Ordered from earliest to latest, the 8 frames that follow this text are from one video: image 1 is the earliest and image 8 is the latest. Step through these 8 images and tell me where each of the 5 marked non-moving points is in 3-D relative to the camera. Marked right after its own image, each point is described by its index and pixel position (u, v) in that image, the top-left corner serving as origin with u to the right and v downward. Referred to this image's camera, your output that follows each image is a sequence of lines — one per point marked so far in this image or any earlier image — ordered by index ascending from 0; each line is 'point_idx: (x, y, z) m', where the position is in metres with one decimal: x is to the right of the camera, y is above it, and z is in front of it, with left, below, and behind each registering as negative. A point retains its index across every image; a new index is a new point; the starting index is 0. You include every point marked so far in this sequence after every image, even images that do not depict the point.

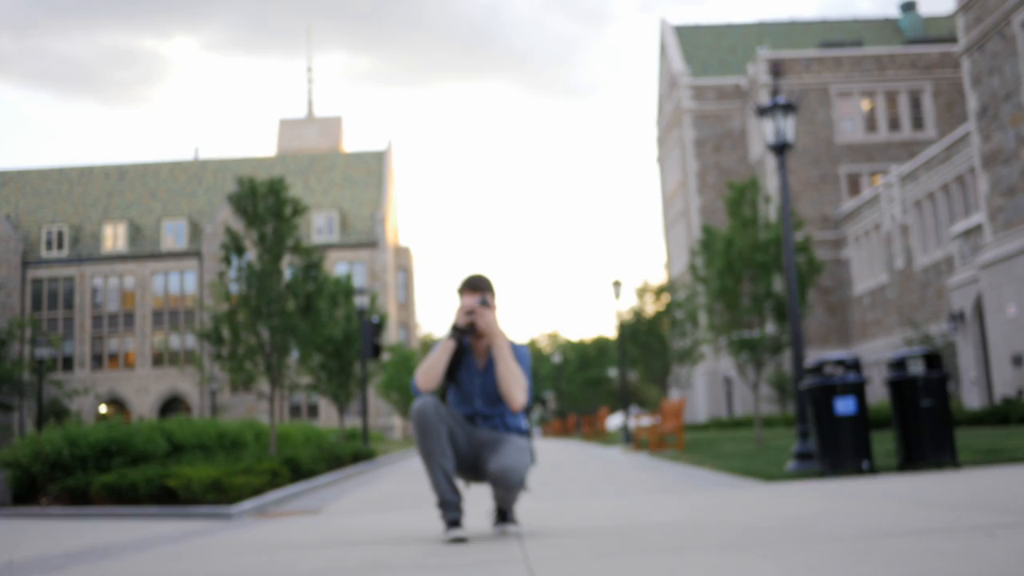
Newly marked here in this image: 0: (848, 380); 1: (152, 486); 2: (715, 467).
0: (+3.4, -0.9, +10.6) m
1: (-4.0, -2.2, +11.9) m
2: (+2.5, -2.2, +13.5) m
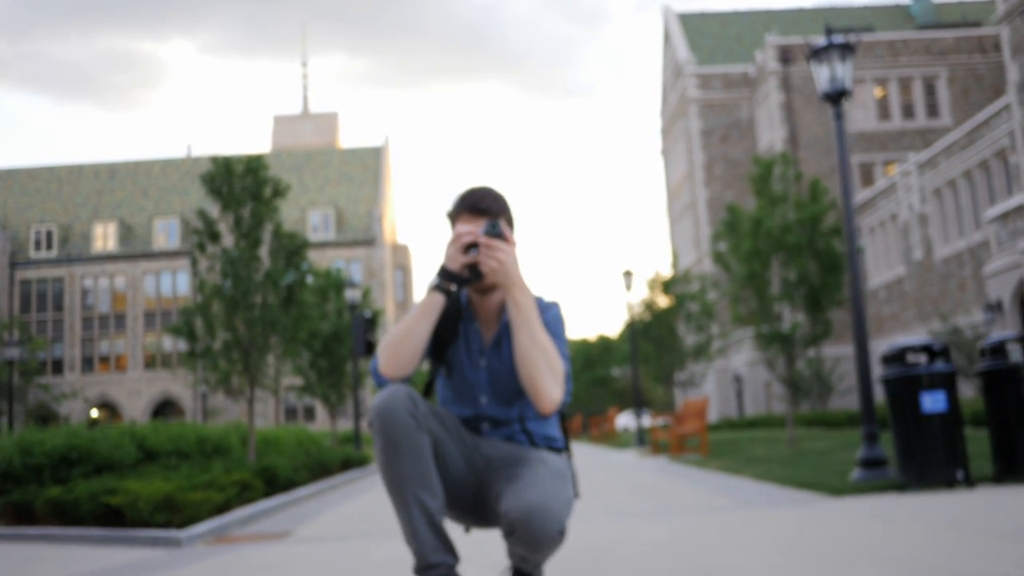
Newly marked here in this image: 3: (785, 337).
0: (+3.5, -0.7, +8.7) m
1: (-3.9, -2.0, +10.1) m
2: (+2.6, -2.0, +11.6) m
3: (+5.1, -0.9, +20.0) m
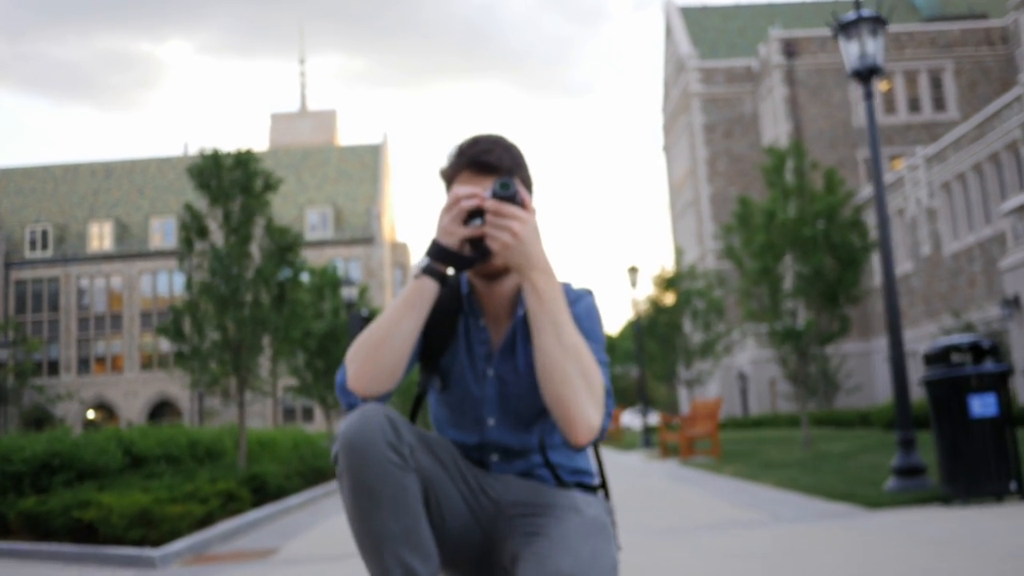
0: (+3.5, -0.6, +8.0) m
1: (-3.9, -2.0, +9.4) m
2: (+2.6, -2.0, +10.9) m
3: (+5.2, -0.8, +19.3) m
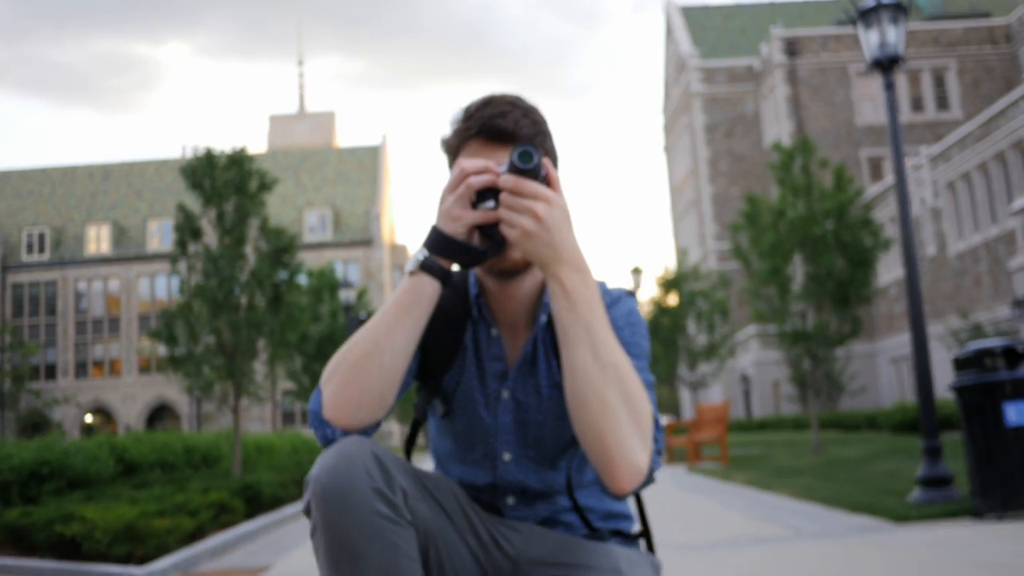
0: (+3.5, -0.6, +7.6) m
1: (-3.9, -2.0, +8.9) m
2: (+2.7, -2.0, +10.4) m
3: (+5.2, -0.8, +18.8) m
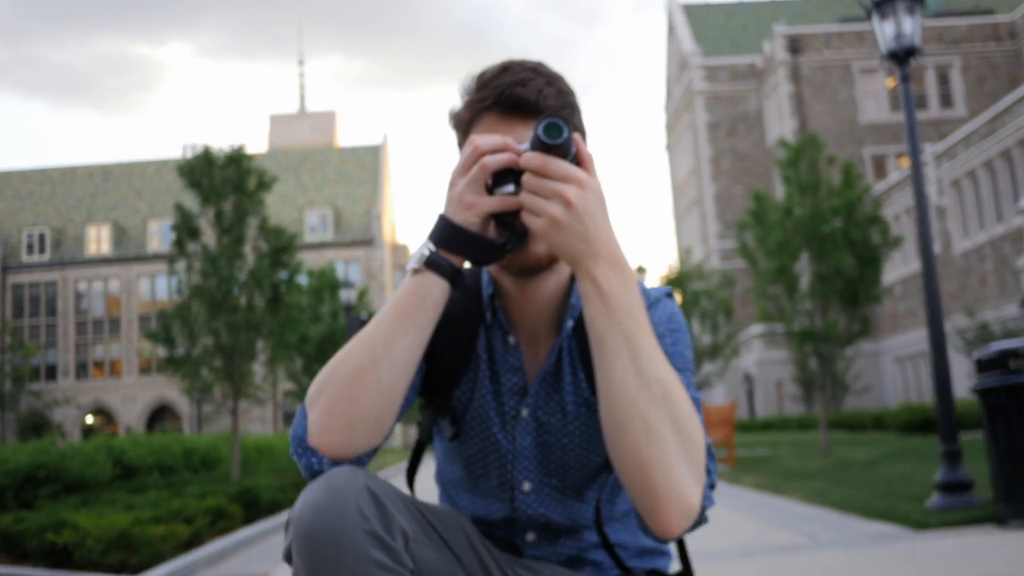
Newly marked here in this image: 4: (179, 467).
0: (+3.6, -0.6, +7.3) m
1: (-3.8, -2.0, +8.7) m
2: (+2.7, -2.0, +10.2) m
3: (+5.3, -0.8, +18.6) m
4: (-5.5, -3.0, +17.8) m
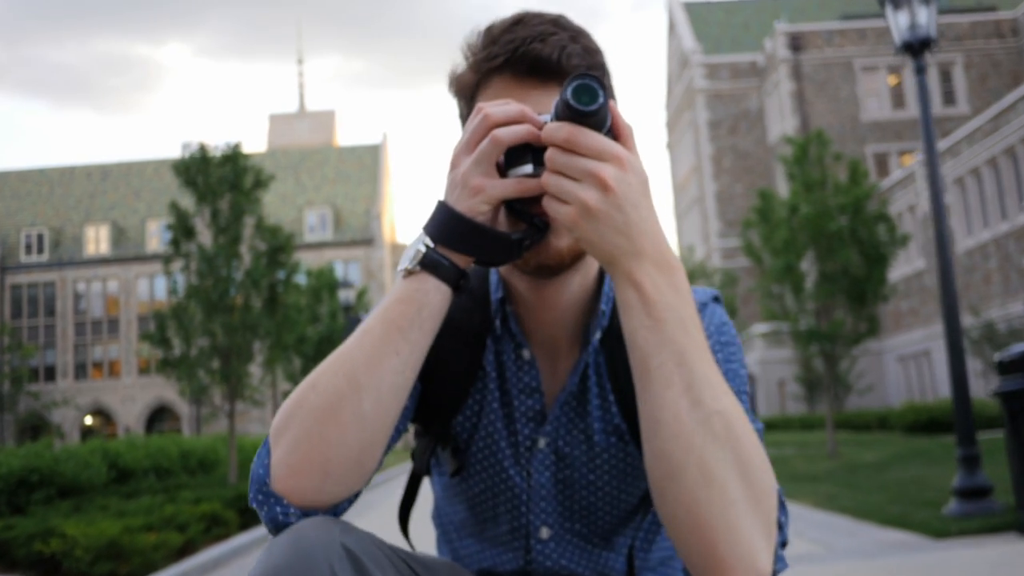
0: (+3.6, -0.6, +7.0) m
1: (-3.8, -2.0, +8.4) m
2: (+2.7, -2.0, +9.9) m
3: (+5.3, -0.8, +18.3) m
4: (-5.5, -3.0, +17.5) m
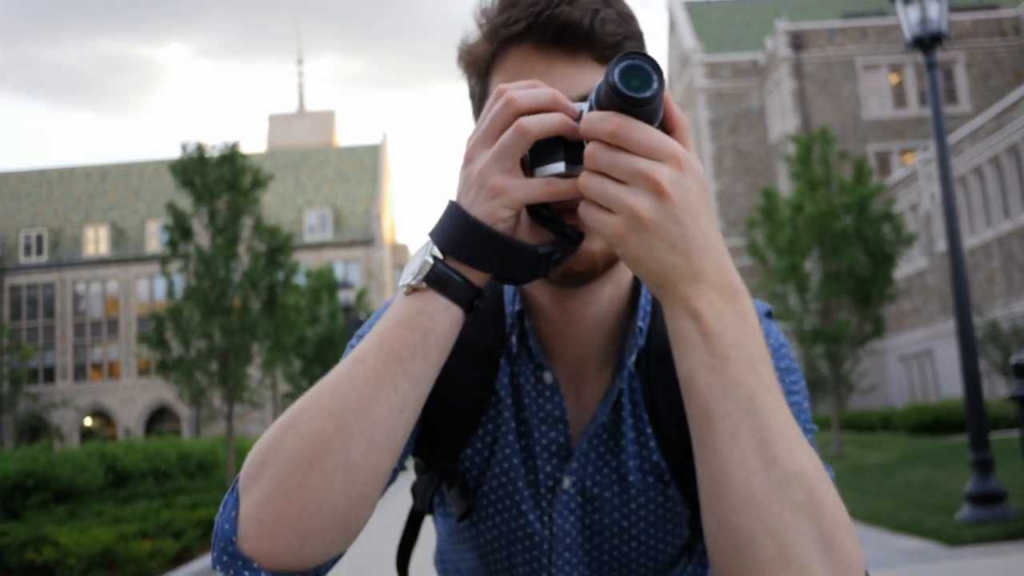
0: (+3.6, -0.6, +6.9) m
1: (-3.8, -2.1, +8.2) m
2: (+2.8, -2.0, +9.7) m
3: (+5.3, -0.8, +18.1) m
4: (-5.5, -3.0, +17.4) m
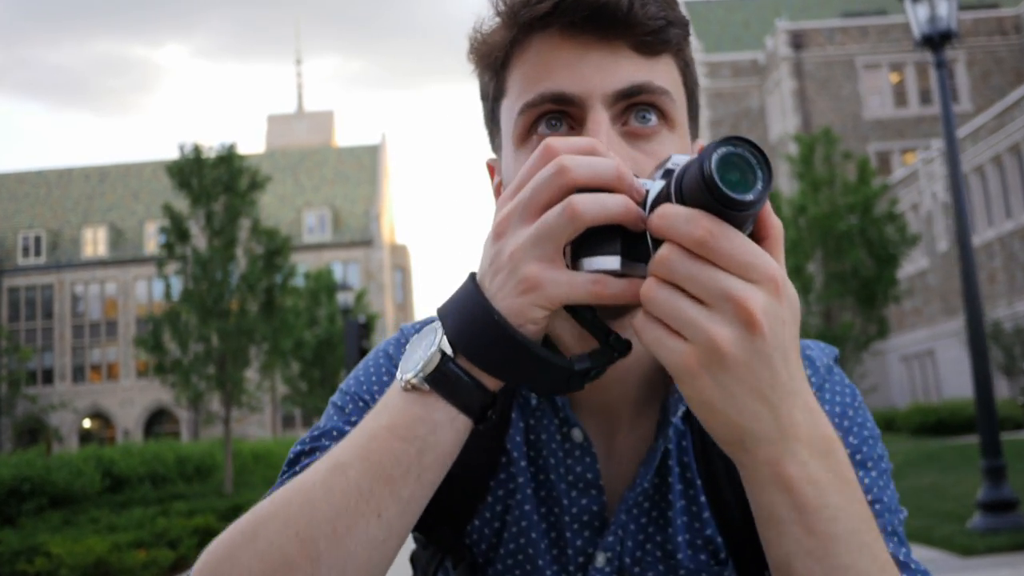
0: (+3.6, -0.6, +6.7) m
1: (-3.8, -2.1, +8.1) m
2: (+2.8, -2.0, +9.6) m
3: (+5.3, -0.8, +18.0) m
4: (-5.4, -3.0, +17.2) m
